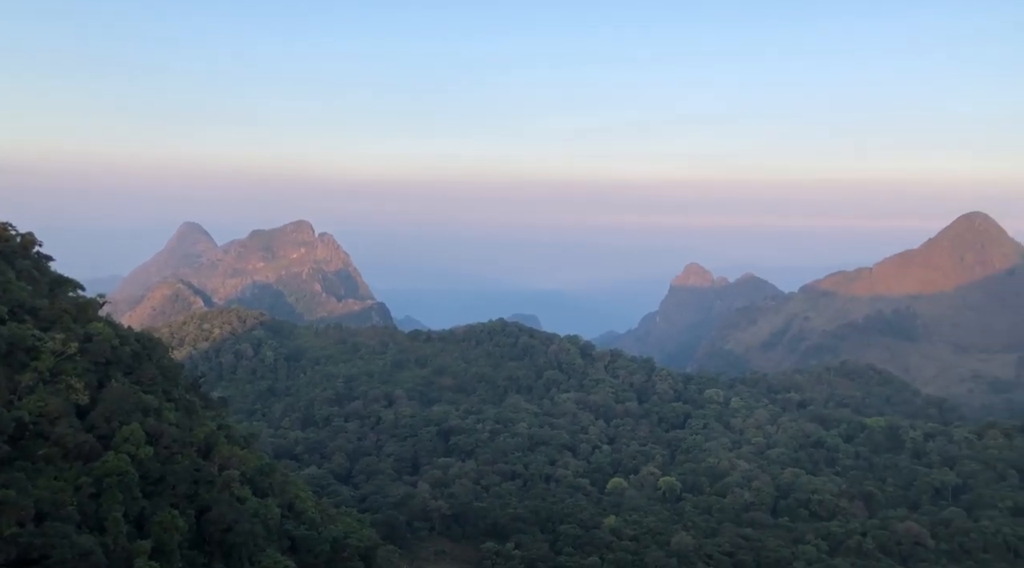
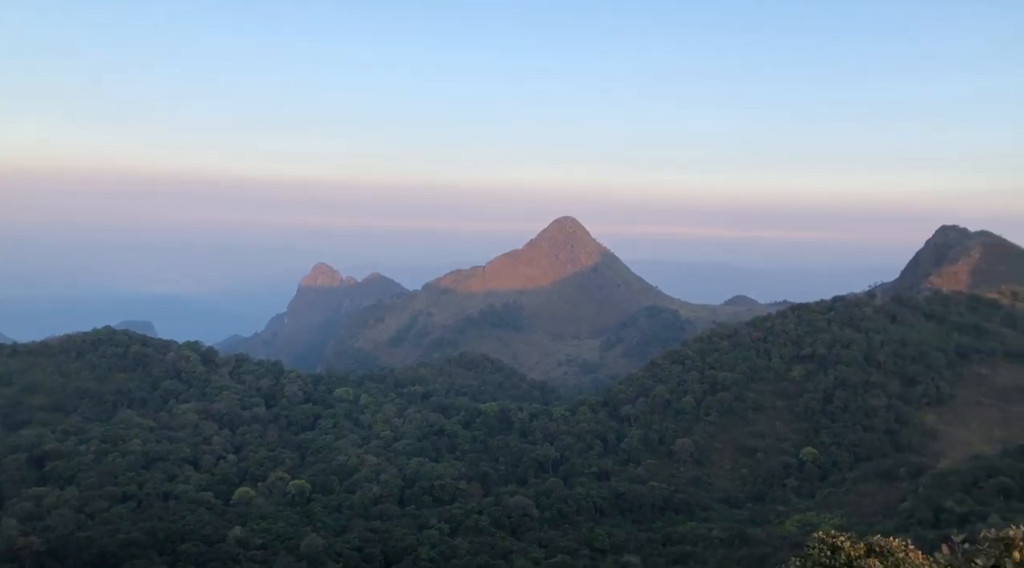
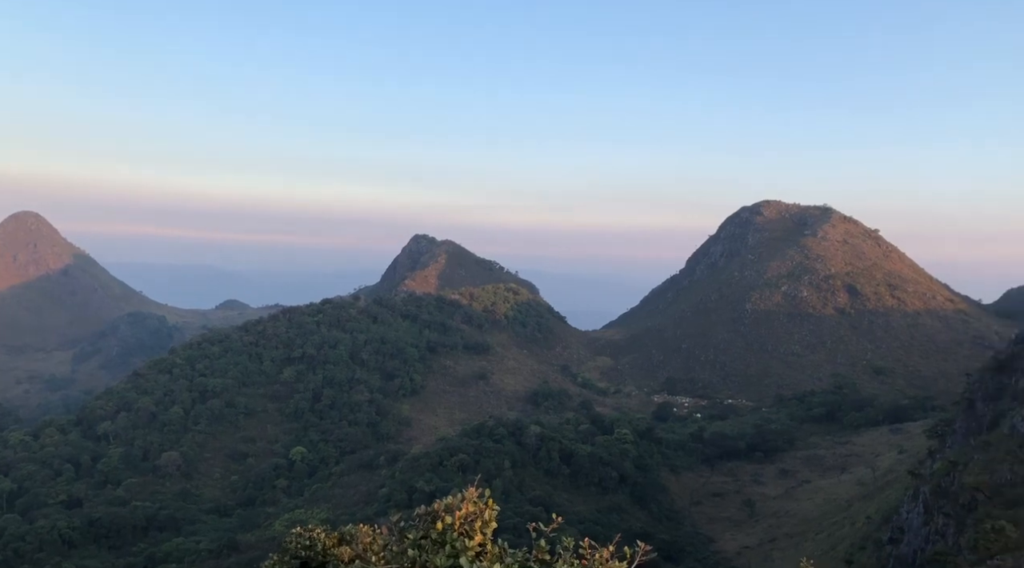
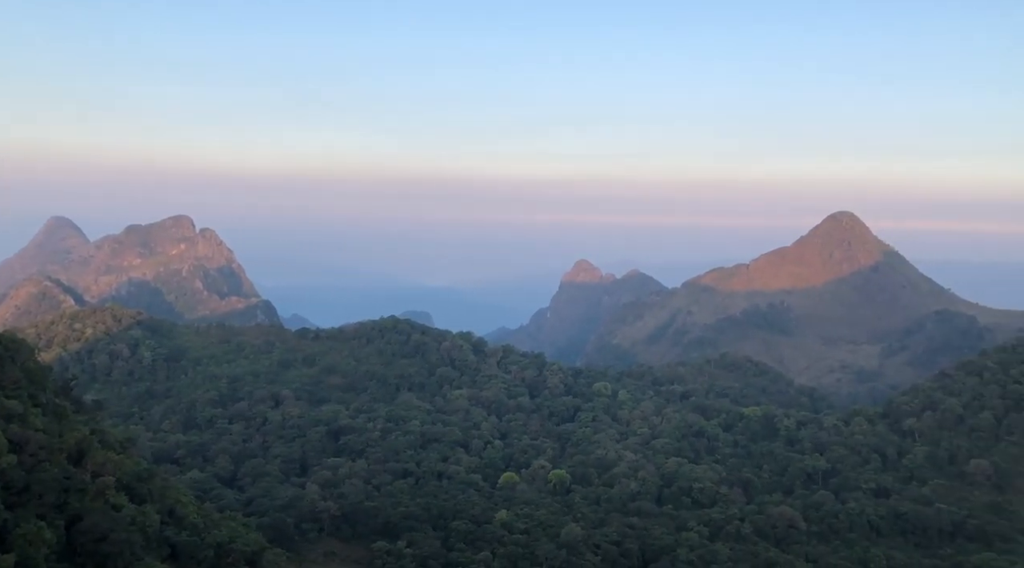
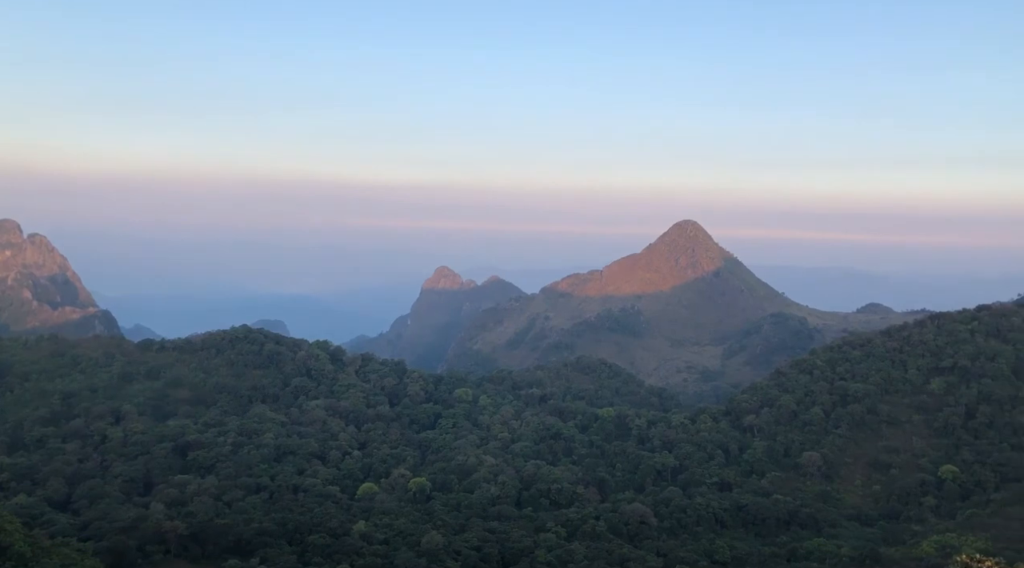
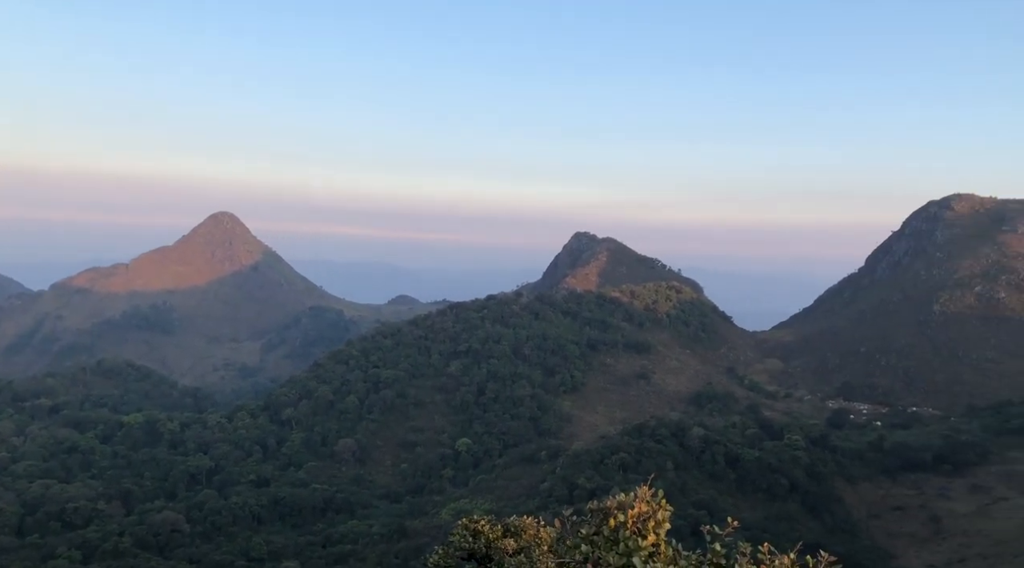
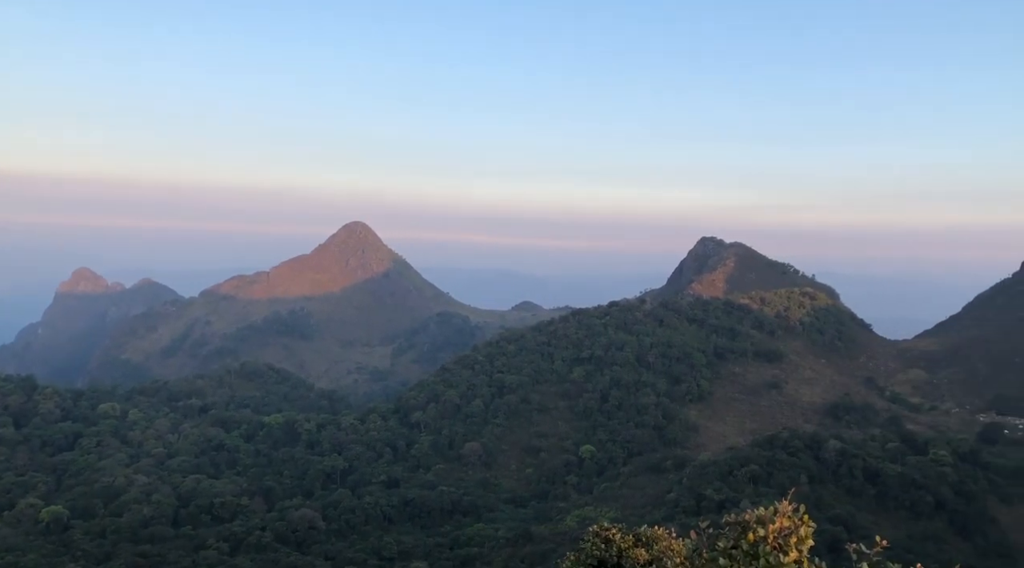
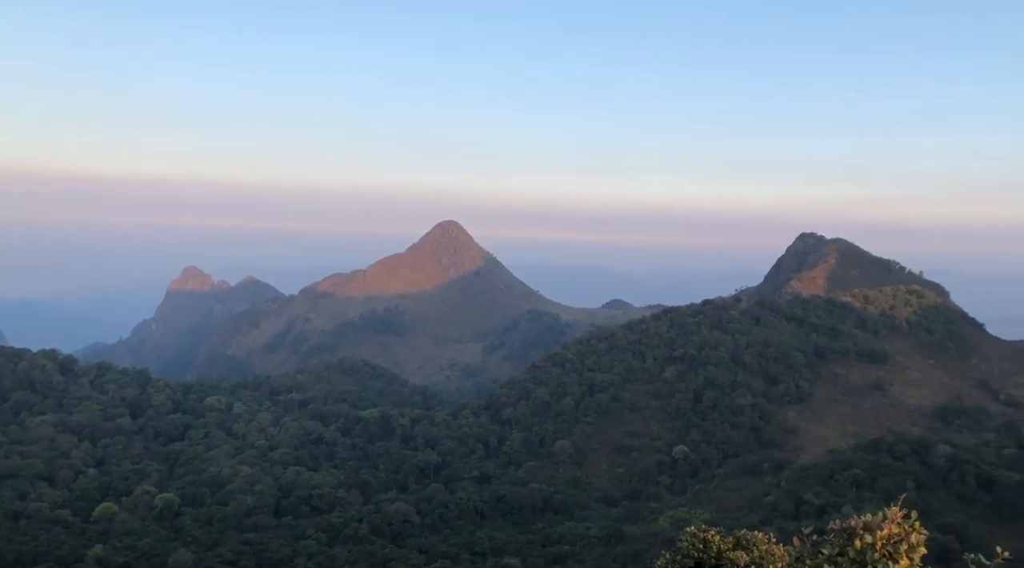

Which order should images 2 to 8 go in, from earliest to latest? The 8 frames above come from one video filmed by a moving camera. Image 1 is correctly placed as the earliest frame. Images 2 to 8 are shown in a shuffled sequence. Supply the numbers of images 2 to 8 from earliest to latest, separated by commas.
4, 5, 2, 8, 7, 6, 3
